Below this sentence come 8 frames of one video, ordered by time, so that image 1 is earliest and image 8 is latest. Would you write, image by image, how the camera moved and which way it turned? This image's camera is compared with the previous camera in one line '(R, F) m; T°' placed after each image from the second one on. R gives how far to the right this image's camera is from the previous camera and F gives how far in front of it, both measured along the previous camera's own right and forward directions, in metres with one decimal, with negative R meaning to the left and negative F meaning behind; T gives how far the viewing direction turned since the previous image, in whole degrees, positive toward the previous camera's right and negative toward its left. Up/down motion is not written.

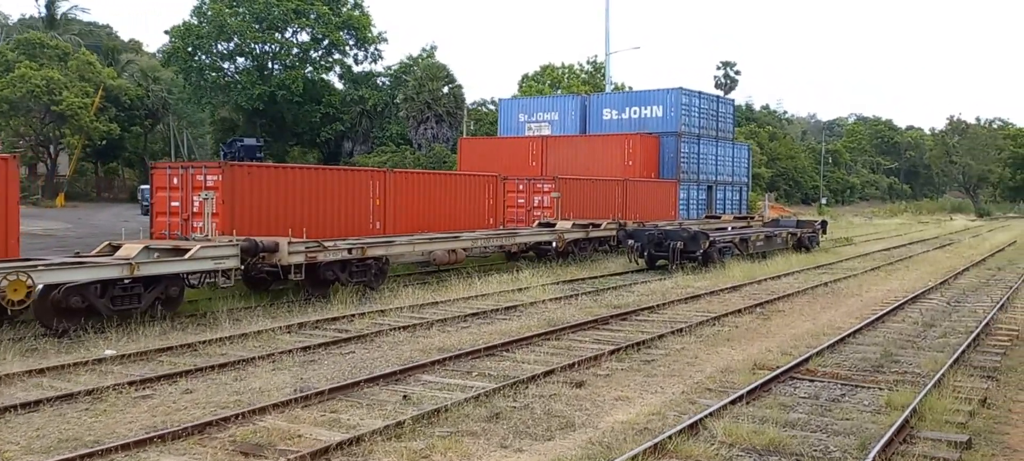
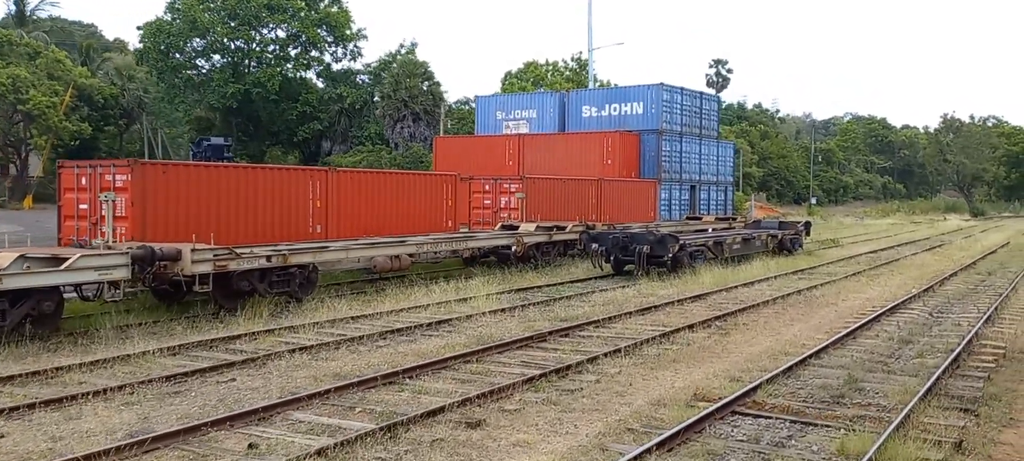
(+0.9, +1.4) m; 0°
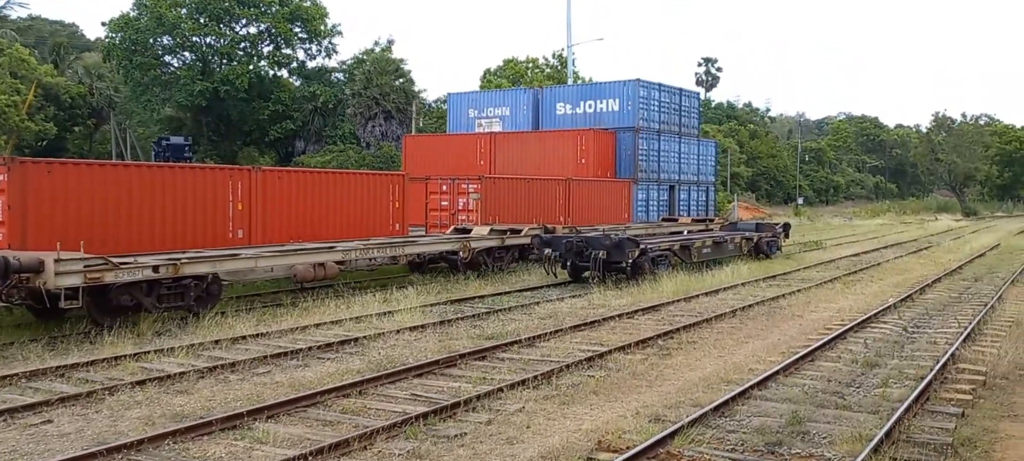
(+0.9, +1.5) m; 0°
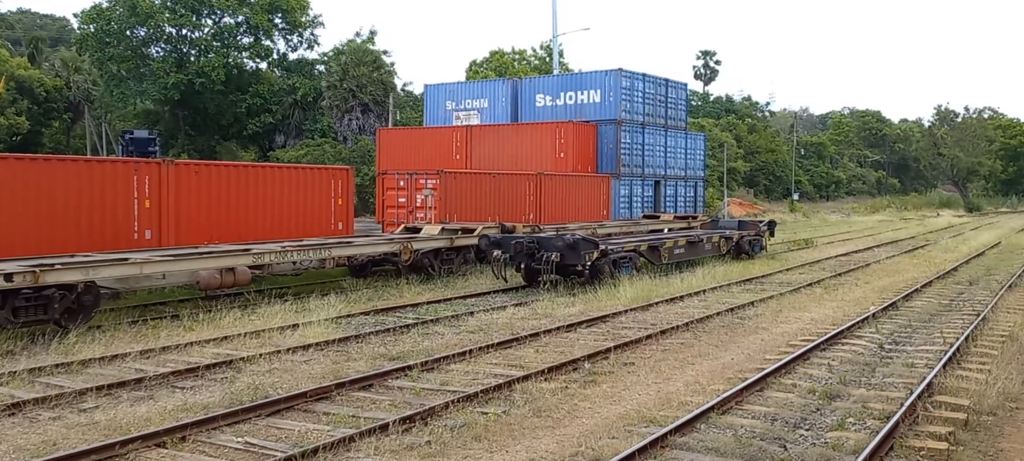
(+1.0, +1.6) m; 0°
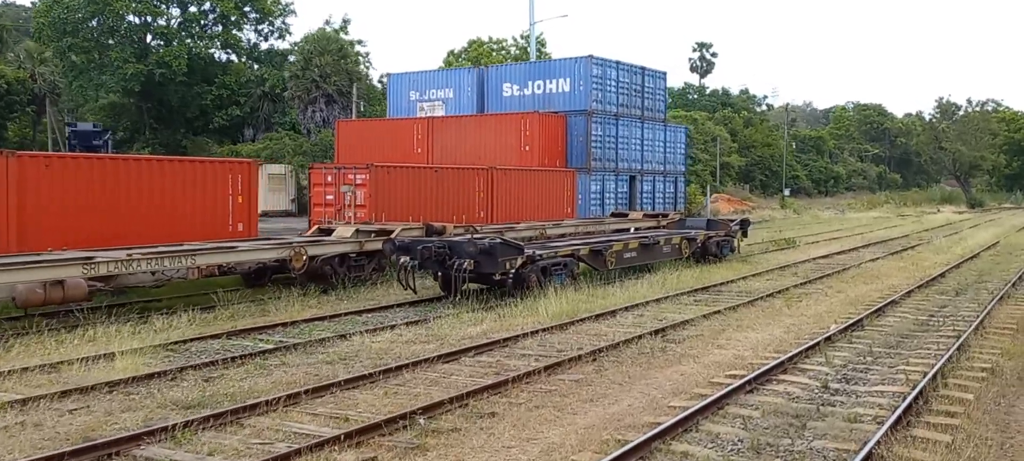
(+1.4, +2.2) m; 0°
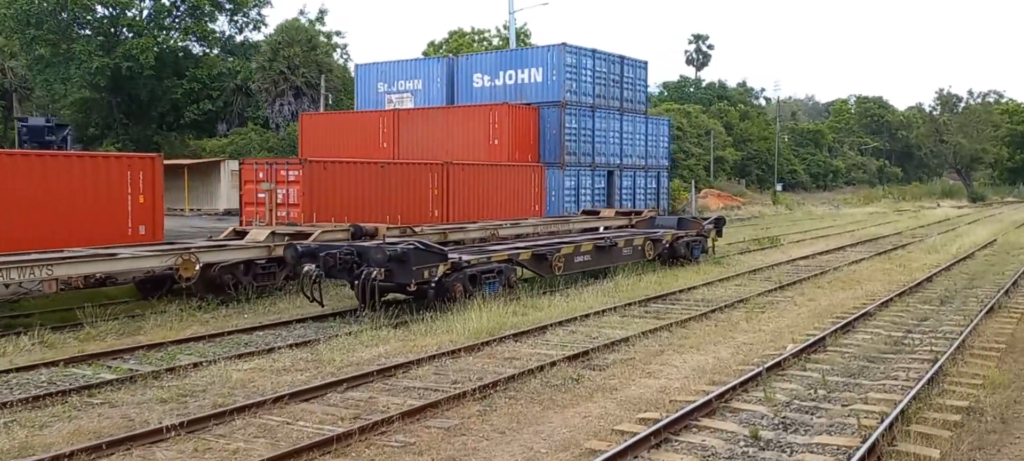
(+1.1, +1.6) m; 0°
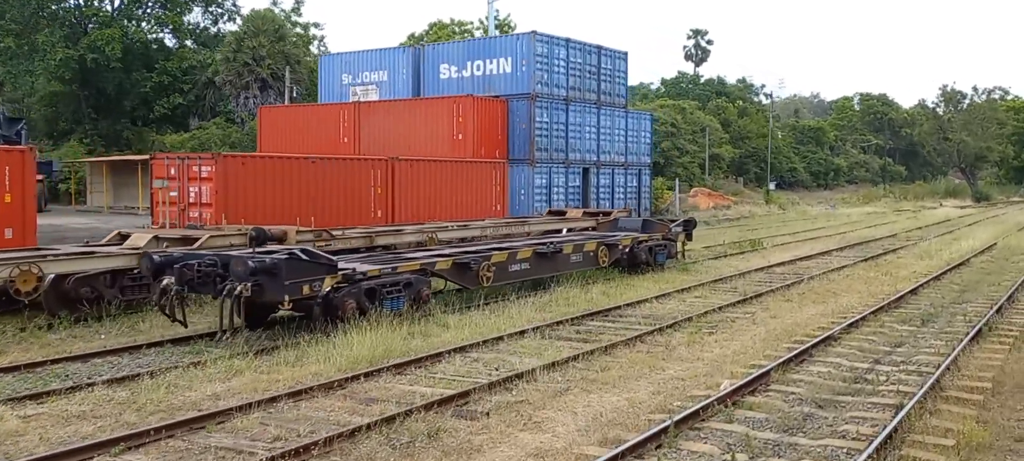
(+1.2, +1.8) m; 0°
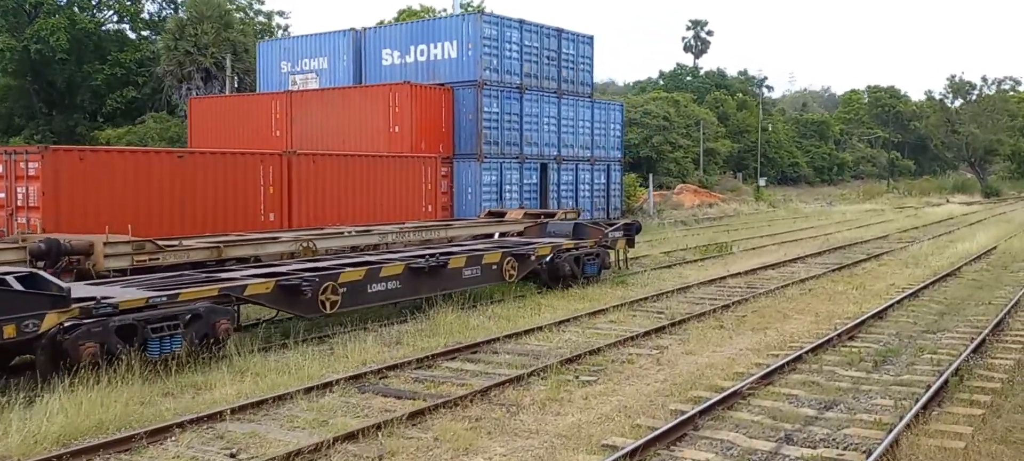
(+1.8, +2.7) m; -1°
